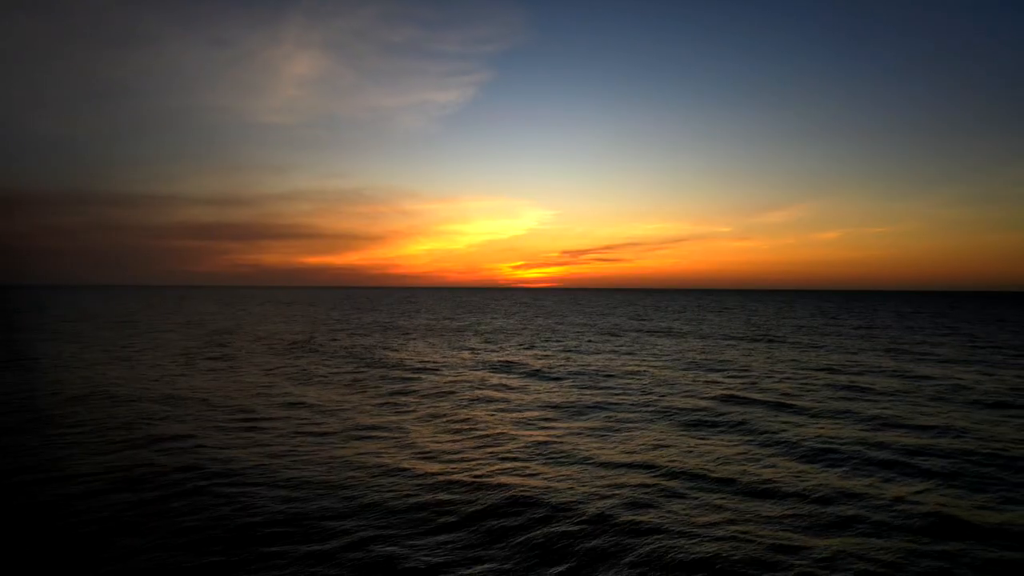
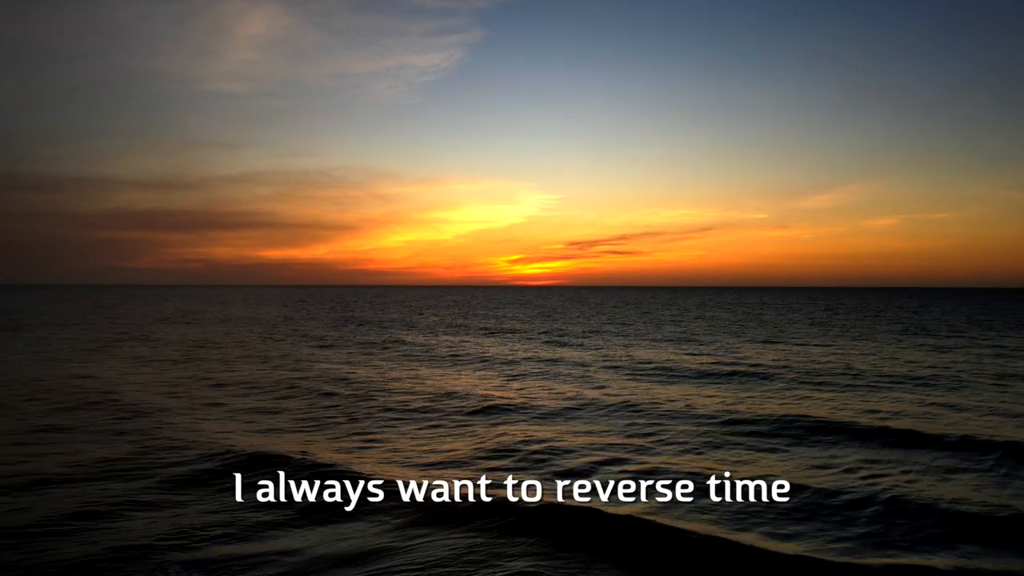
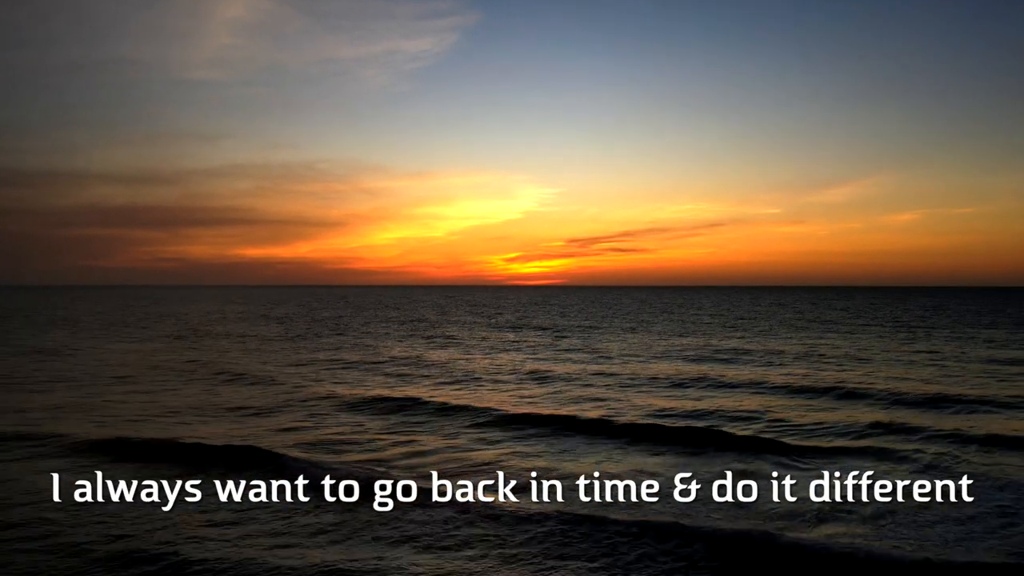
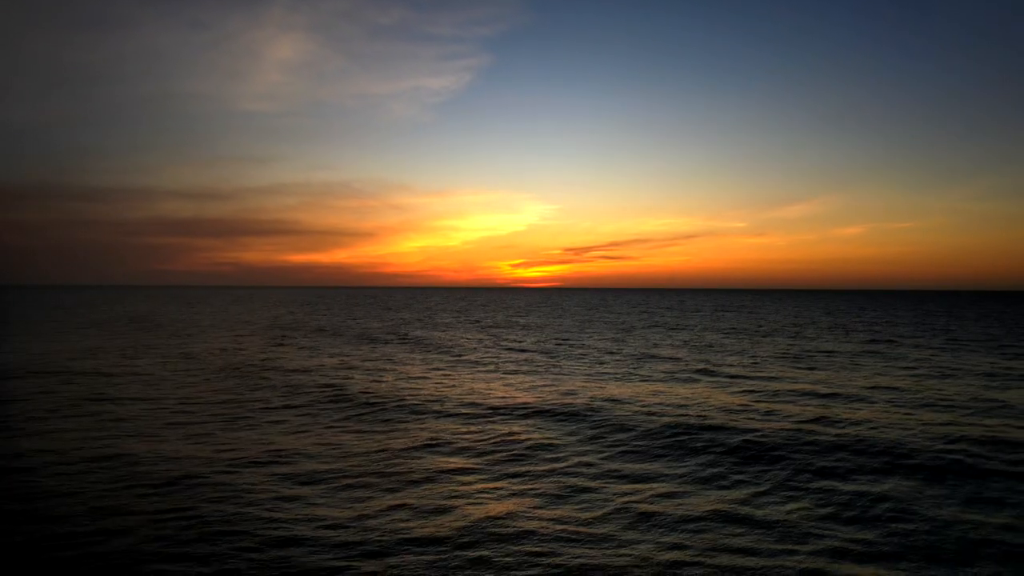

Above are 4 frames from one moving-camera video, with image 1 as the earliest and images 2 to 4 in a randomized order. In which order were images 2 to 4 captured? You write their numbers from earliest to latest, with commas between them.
4, 2, 3
